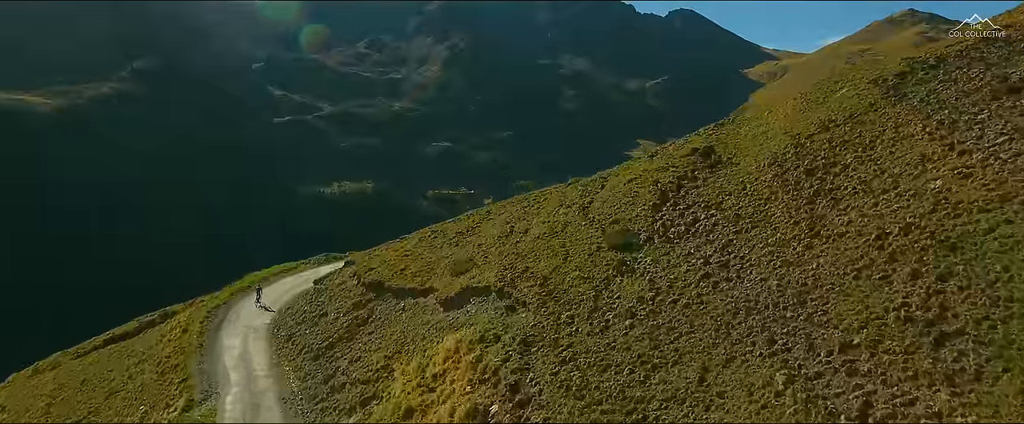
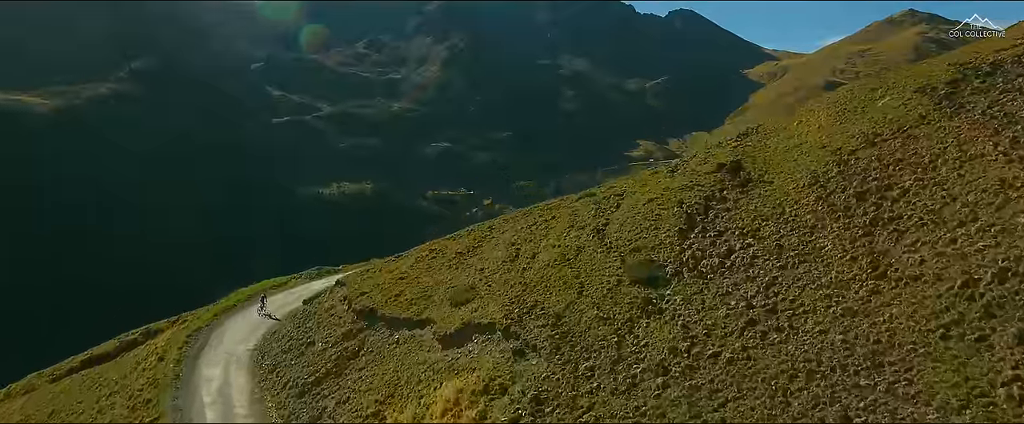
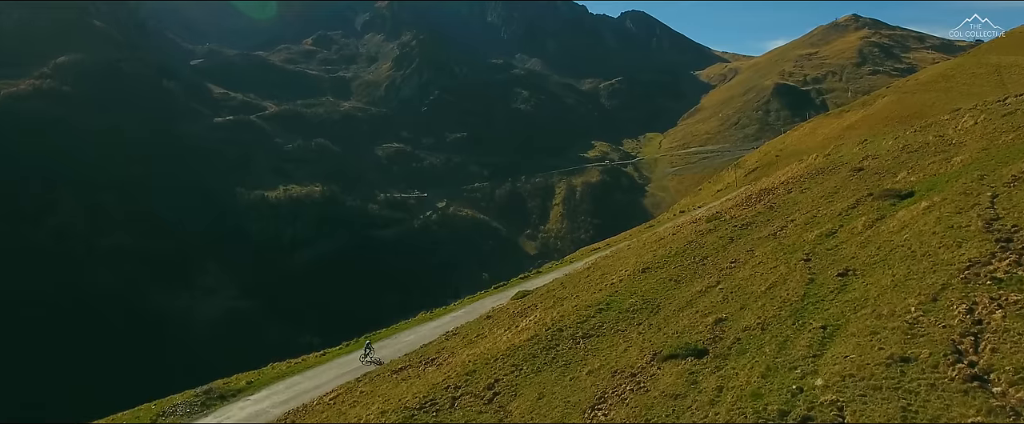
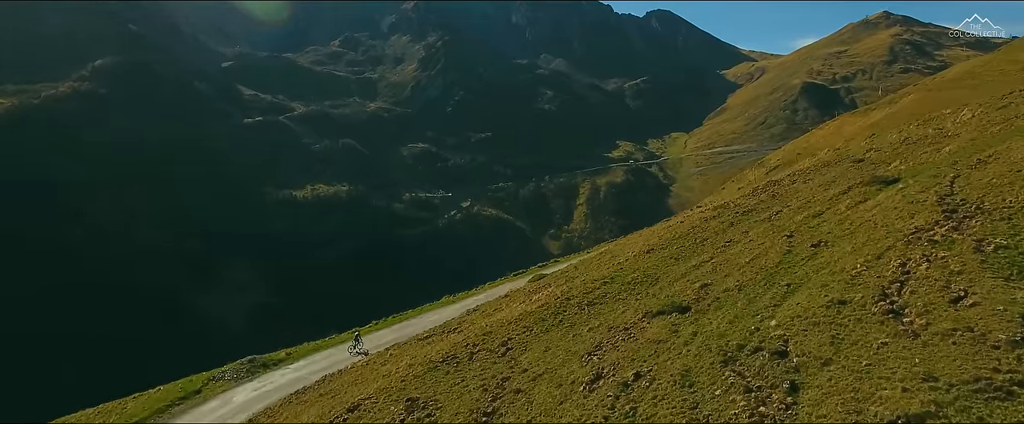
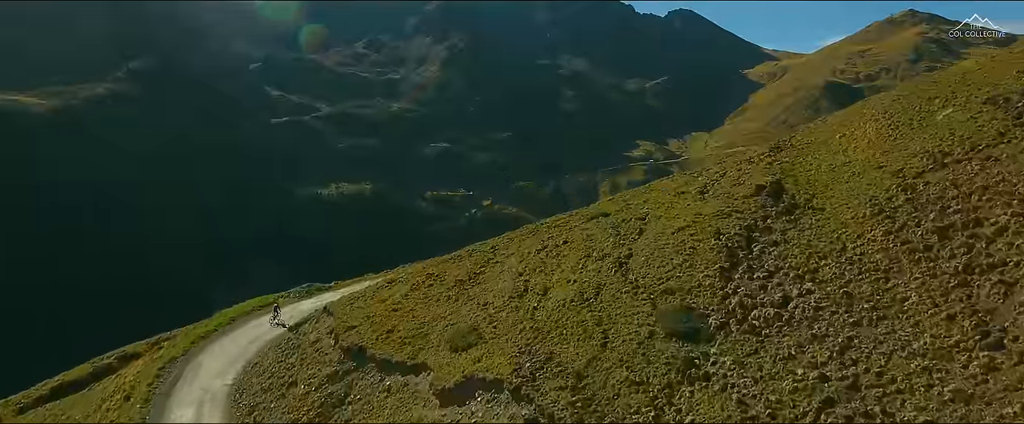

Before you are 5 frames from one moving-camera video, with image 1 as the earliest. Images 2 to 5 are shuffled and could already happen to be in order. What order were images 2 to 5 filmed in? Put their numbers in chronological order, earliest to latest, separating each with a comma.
2, 5, 4, 3
